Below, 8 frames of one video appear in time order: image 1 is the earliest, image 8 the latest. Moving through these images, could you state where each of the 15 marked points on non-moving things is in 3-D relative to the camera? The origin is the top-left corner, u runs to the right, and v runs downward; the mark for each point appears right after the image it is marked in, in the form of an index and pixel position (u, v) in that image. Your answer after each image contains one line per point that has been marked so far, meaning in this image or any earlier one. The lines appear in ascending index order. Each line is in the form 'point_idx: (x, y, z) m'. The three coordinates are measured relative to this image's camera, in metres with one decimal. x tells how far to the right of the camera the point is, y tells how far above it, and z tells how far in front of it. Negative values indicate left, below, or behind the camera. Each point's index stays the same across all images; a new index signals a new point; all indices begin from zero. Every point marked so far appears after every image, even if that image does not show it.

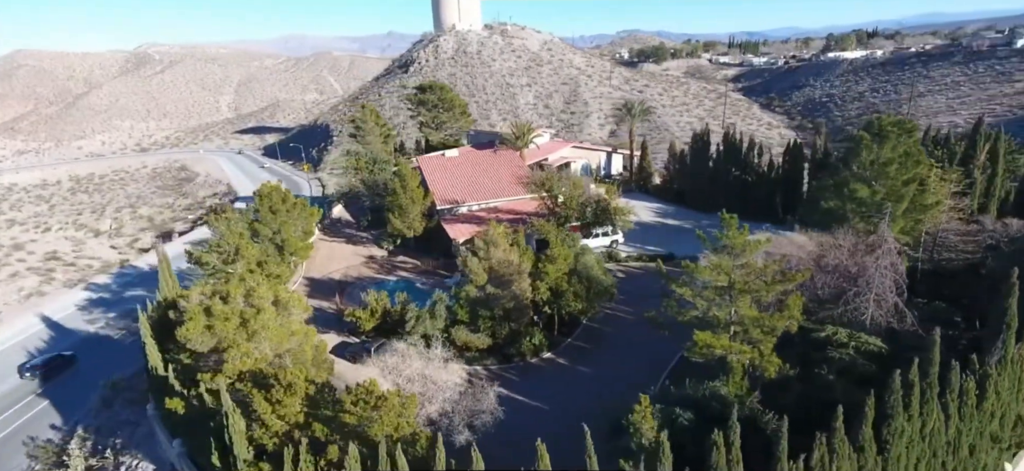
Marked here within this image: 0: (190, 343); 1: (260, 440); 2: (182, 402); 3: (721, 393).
0: (-10.4, -3.6, +19.8) m
1: (-6.3, -5.2, +15.0) m
2: (-9.5, -4.9, +17.7) m
3: (+5.4, -4.1, +15.3) m
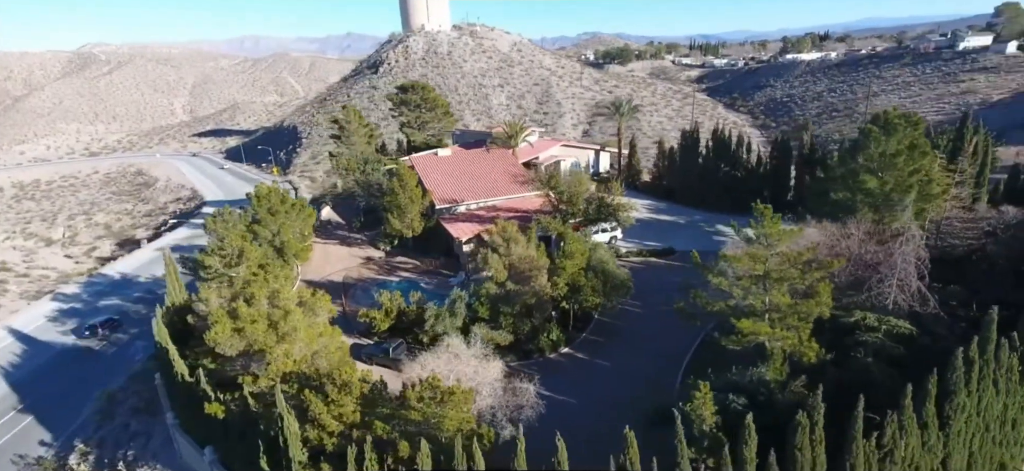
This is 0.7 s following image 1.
0: (-9.3, -3.6, +19.3) m
1: (-4.8, -5.1, +14.8) m
2: (-8.2, -4.9, +17.2) m
3: (+6.8, -3.9, +15.9) m
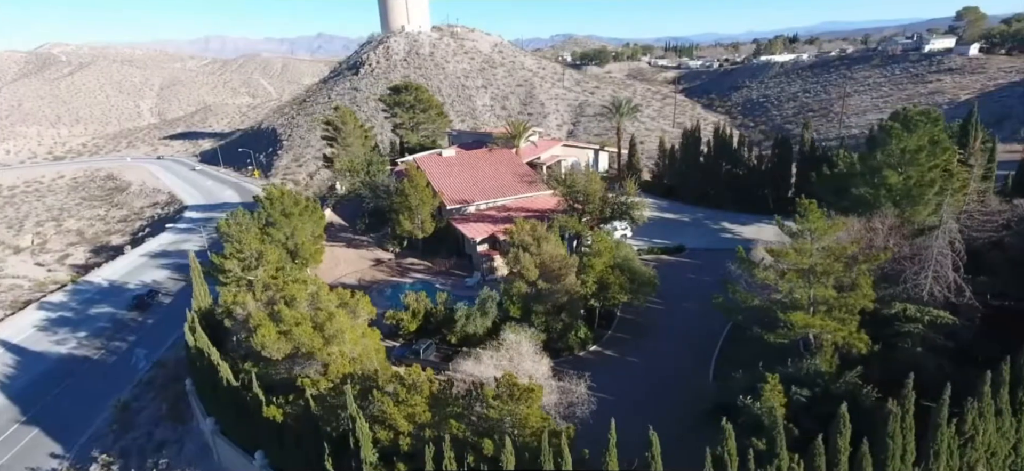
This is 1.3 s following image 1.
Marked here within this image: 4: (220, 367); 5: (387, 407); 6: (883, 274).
0: (-7.7, -3.7, +18.9) m
1: (-3.0, -5.1, +14.7) m
2: (-6.5, -5.0, +16.9) m
3: (+8.6, -3.7, +16.4) m
4: (-9.3, -4.2, +19.2) m
5: (-3.1, -4.2, +14.7) m
6: (+12.4, -1.3, +19.8) m
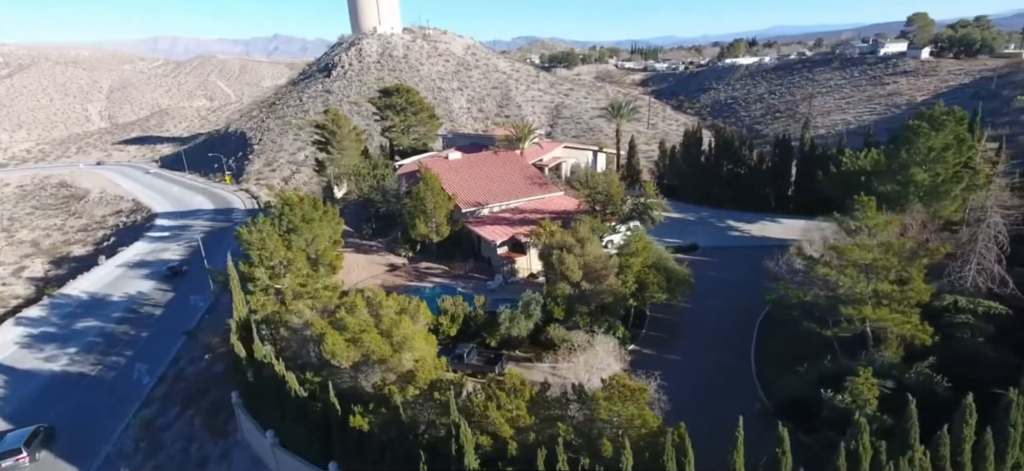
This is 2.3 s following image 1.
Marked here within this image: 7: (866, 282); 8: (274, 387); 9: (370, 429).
0: (-5.5, -3.9, +18.4) m
1: (-0.4, -5.2, +14.5) m
2: (-4.1, -5.1, +16.5) m
3: (+10.9, -3.6, +17.1) m
4: (-7.0, -4.5, +18.6) m
5: (-0.6, -4.3, +14.6) m
6: (+14.5, -1.1, +20.8) m
7: (+11.2, -1.5, +18.8) m
8: (-7.6, -4.8, +19.2) m
9: (-3.9, -5.3, +16.4) m
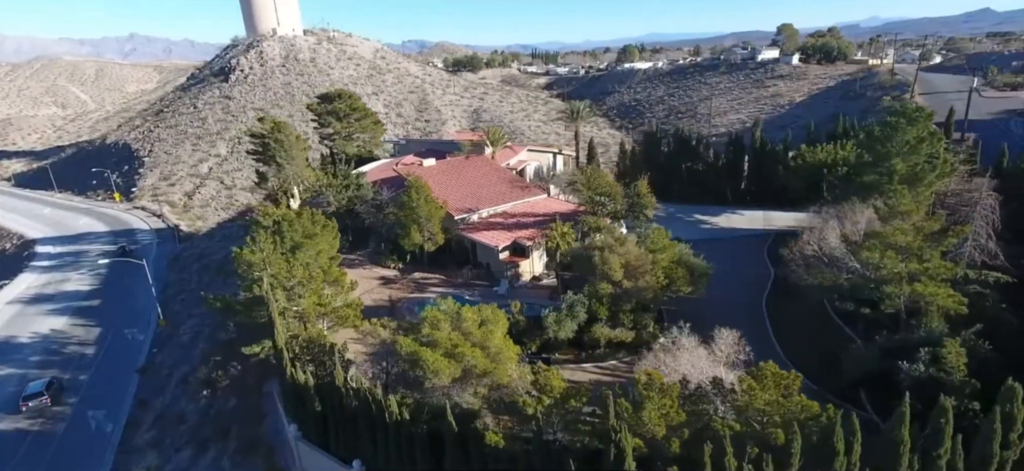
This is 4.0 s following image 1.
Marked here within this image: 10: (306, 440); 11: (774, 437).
0: (-2.2, -4.2, +17.5) m
1: (+3.5, -5.3, +14.6) m
2: (-0.5, -5.4, +15.9) m
3: (+14.1, -3.0, +19.3) m
4: (-3.8, -4.9, +17.4) m
5: (+3.3, -4.3, +14.6) m
6: (+16.7, -0.4, +23.7) m
7: (+13.9, -1.0, +21.1) m
8: (-4.4, -5.2, +17.8) m
9: (-0.2, -5.6, +15.8) m
10: (-6.9, -6.8, +19.5) m
11: (+6.2, -4.8, +14.1) m
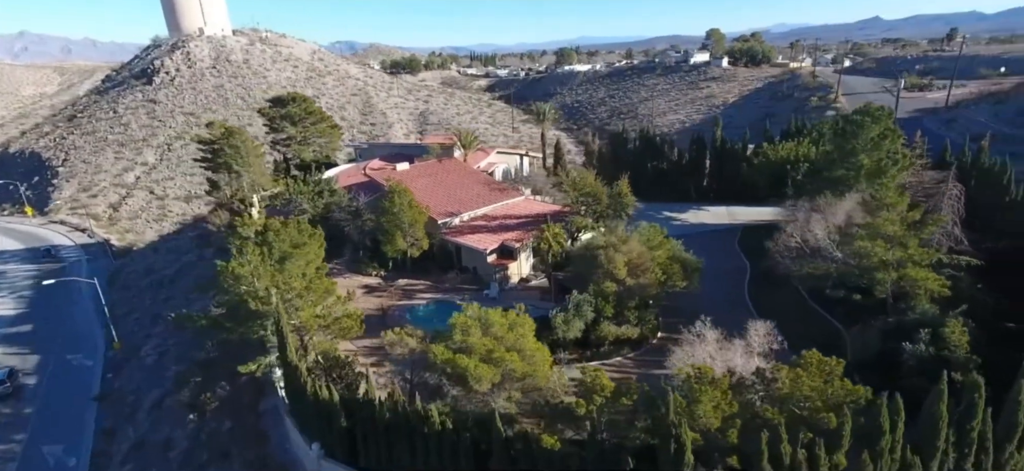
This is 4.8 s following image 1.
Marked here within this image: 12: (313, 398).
0: (-1.0, -4.4, +17.2) m
1: (+5.1, -5.2, +15.0) m
2: (+1.0, -5.5, +15.8) m
3: (+14.9, -2.6, +20.9) m
4: (-2.5, -5.1, +16.9) m
5: (+4.8, -4.2, +15.0) m
6: (+16.9, 0.0, +25.5) m
7: (+14.5, -0.6, +22.6) m
8: (-3.2, -5.4, +17.3) m
9: (+1.2, -5.6, +15.8) m
10: (-5.8, -7.1, +18.7) m
11: (+7.7, -4.6, +14.8) m
12: (-6.3, -5.2, +19.1) m
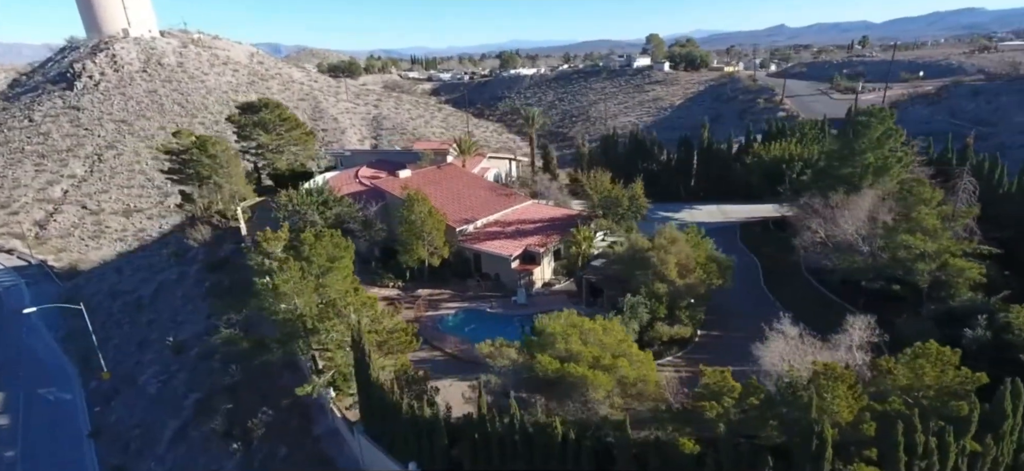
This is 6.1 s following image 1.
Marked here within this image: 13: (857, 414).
0: (+2.3, -4.5, +16.8) m
1: (+8.7, -5.1, +15.3) m
2: (+4.5, -5.5, +15.6) m
3: (+17.6, -2.3, +22.4) m
4: (+0.9, -5.3, +16.3) m
5: (+8.4, -4.2, +15.3) m
6: (+19.0, +0.4, +27.3) m
7: (+16.9, -0.3, +24.1) m
8: (+0.2, -5.7, +16.6) m
9: (+4.7, -5.7, +15.6) m
10: (-2.5, -7.4, +17.7) m
11: (+11.3, -4.5, +15.4) m
12: (-3.1, -5.5, +18.0) m
13: (+8.9, -4.6, +15.4) m
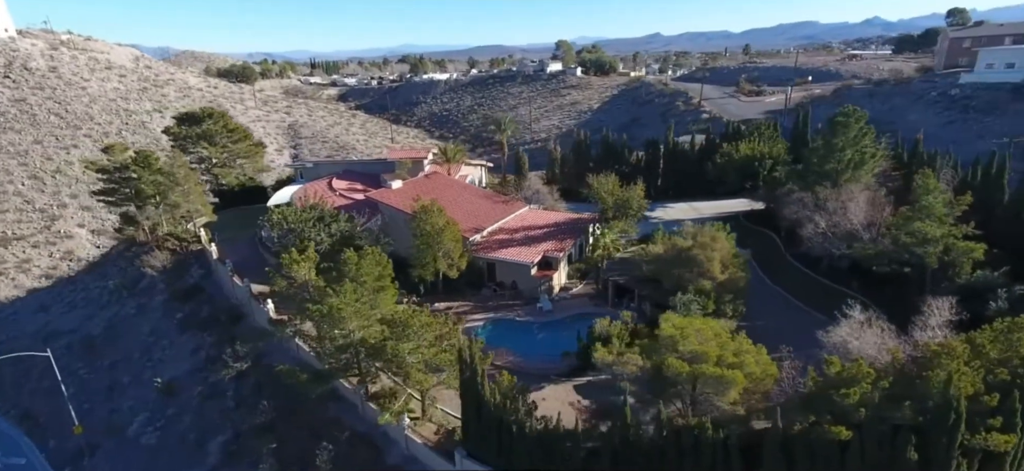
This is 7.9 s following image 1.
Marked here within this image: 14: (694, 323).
0: (+6.4, -4.5, +16.9) m
1: (+12.9, -4.8, +16.7) m
2: (+8.8, -5.4, +16.2) m
3: (+20.3, -1.6, +25.2) m
4: (+5.1, -5.4, +16.2) m
5: (+12.6, -3.9, +16.5) m
6: (+20.6, +1.1, +30.3) m
7: (+19.2, +0.3, +26.8) m
8: (+4.4, -5.8, +16.3) m
9: (+9.0, -5.6, +16.2) m
10: (+1.6, -7.6, +16.9) m
11: (+15.4, -4.0, +17.2) m
12: (+0.8, -5.8, +17.1) m
13: (+13.1, -4.3, +16.8) m
14: (+5.7, -2.8, +19.1) m
